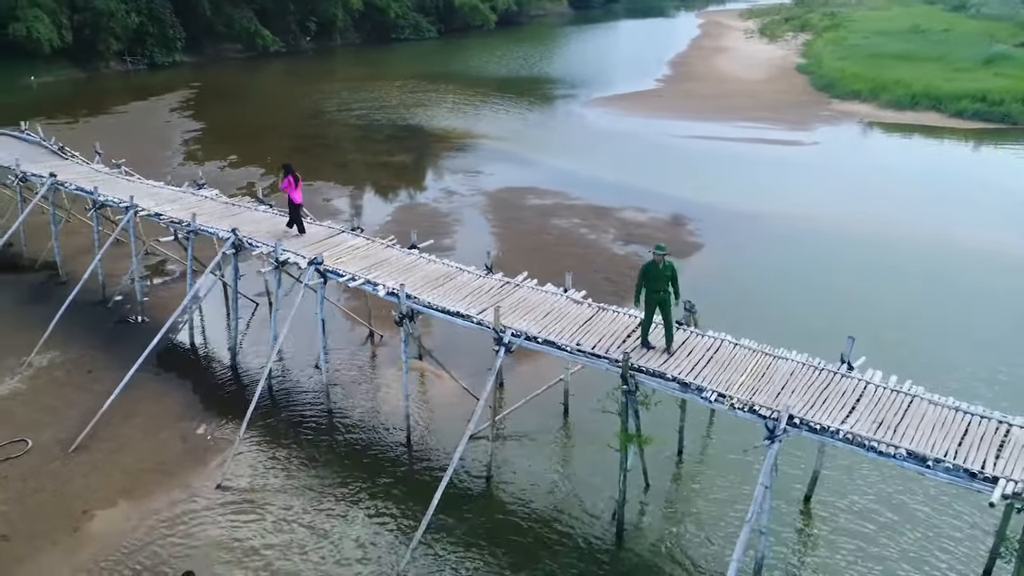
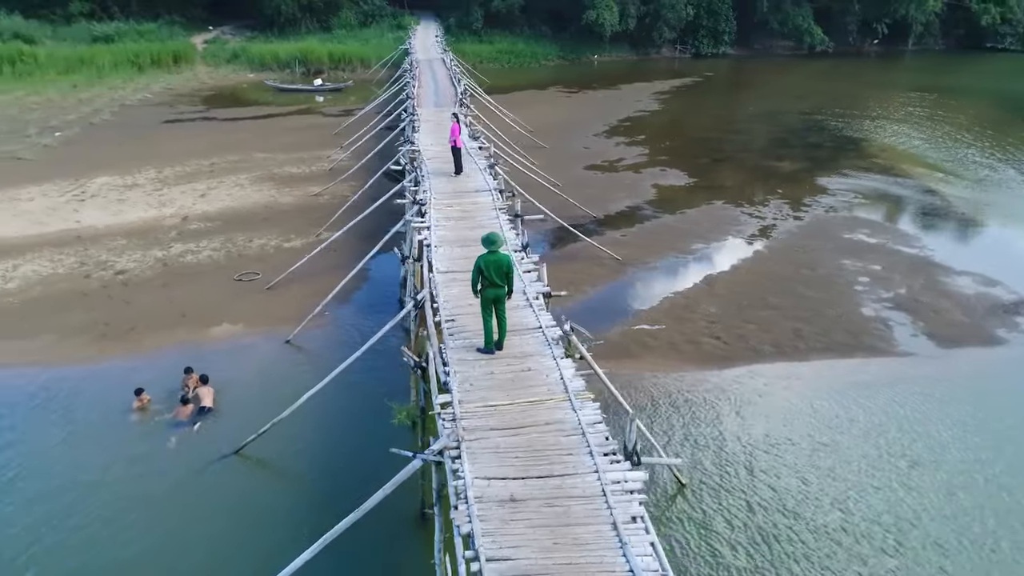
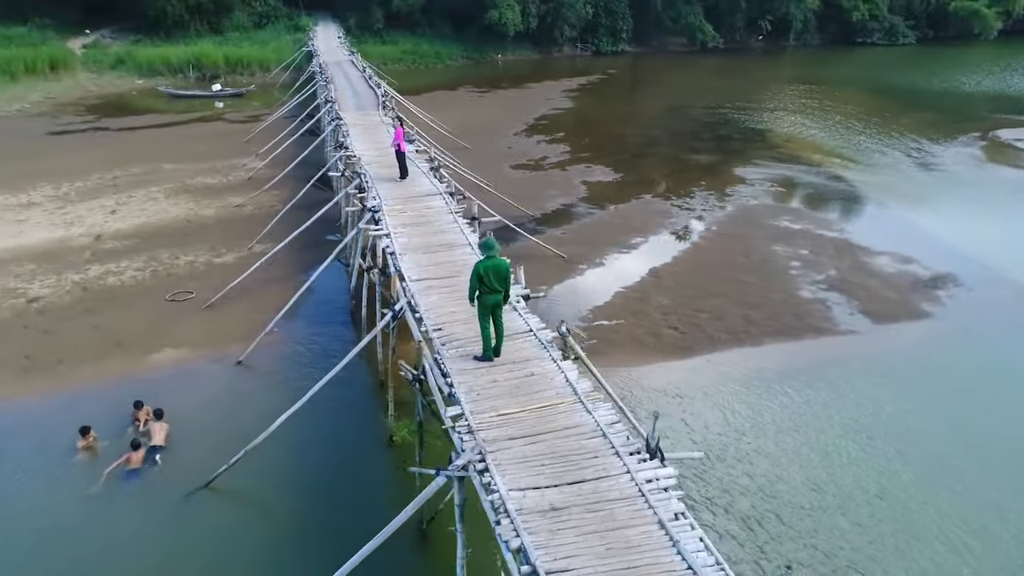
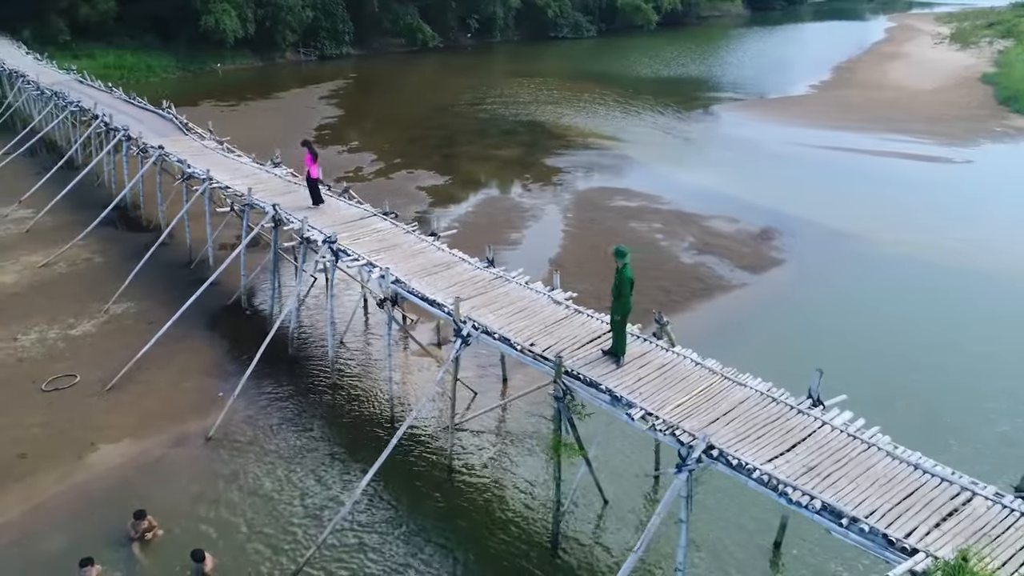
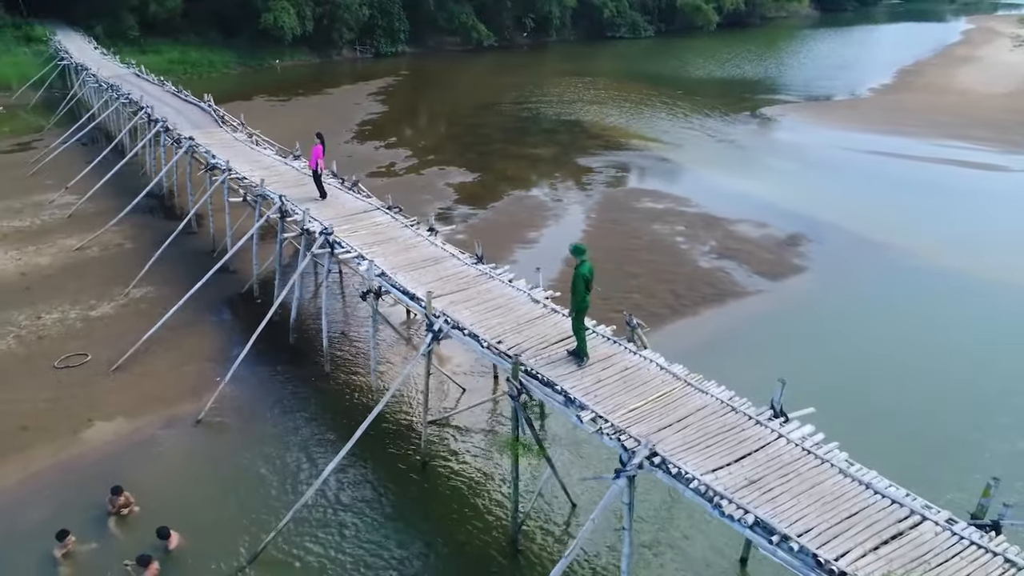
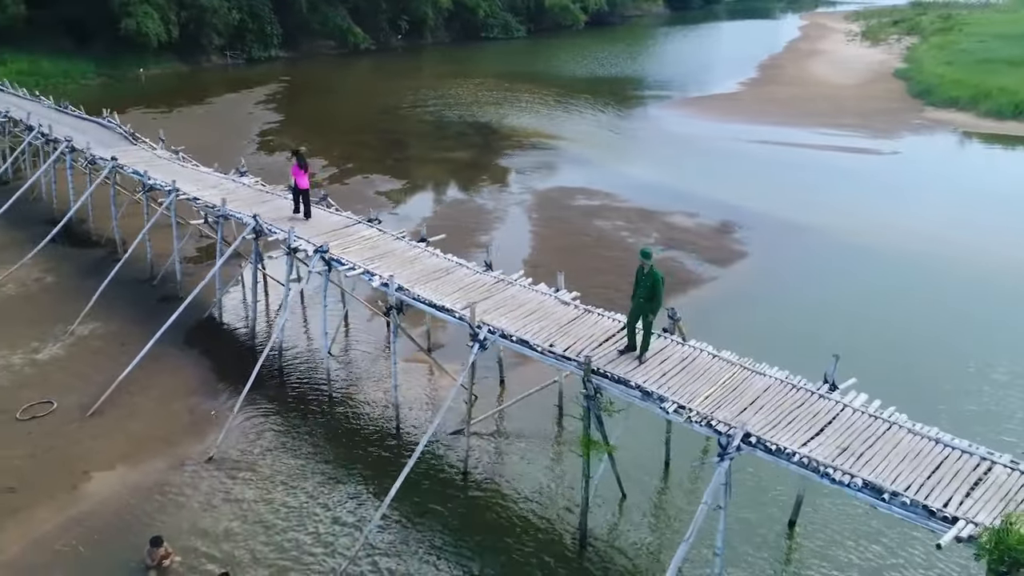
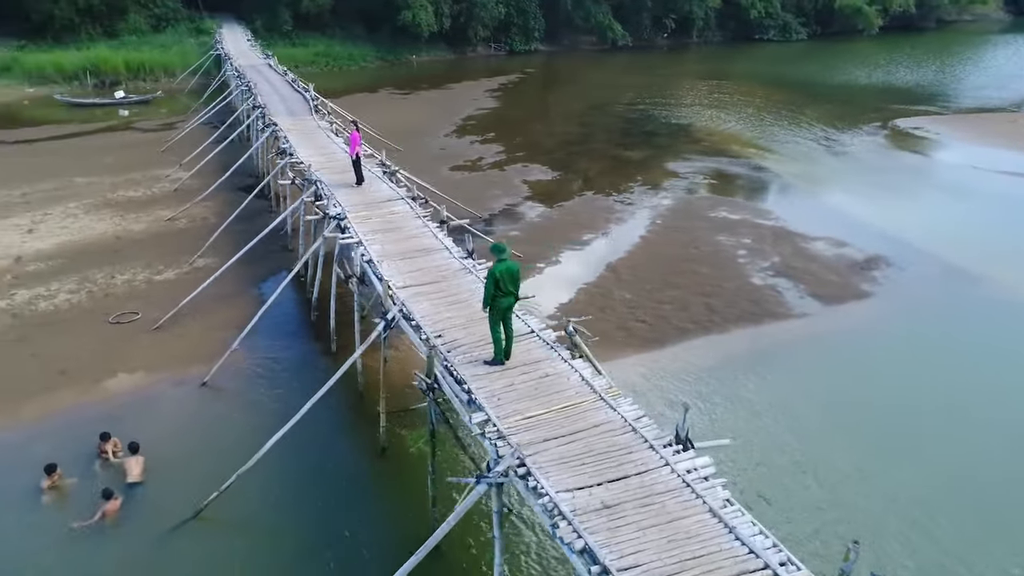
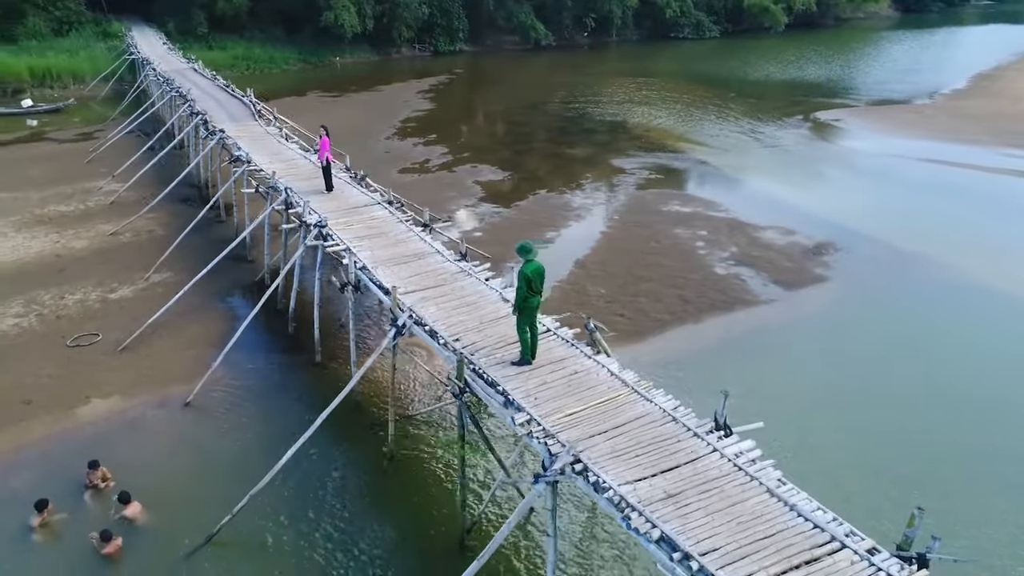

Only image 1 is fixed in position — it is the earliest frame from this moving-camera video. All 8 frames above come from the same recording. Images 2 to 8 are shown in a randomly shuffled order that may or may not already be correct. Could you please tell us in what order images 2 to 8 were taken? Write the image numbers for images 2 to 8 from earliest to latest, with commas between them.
6, 4, 5, 8, 7, 3, 2
